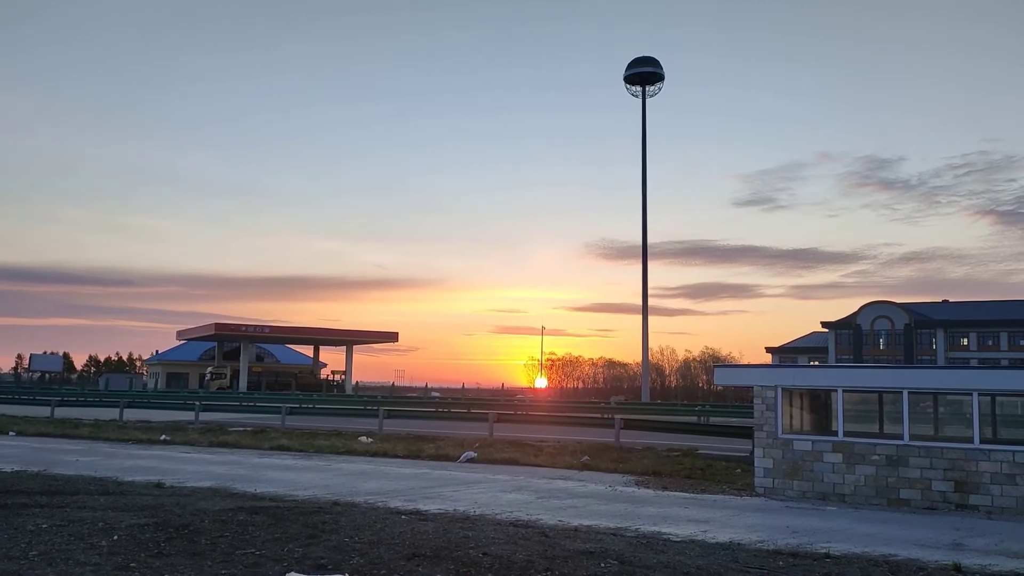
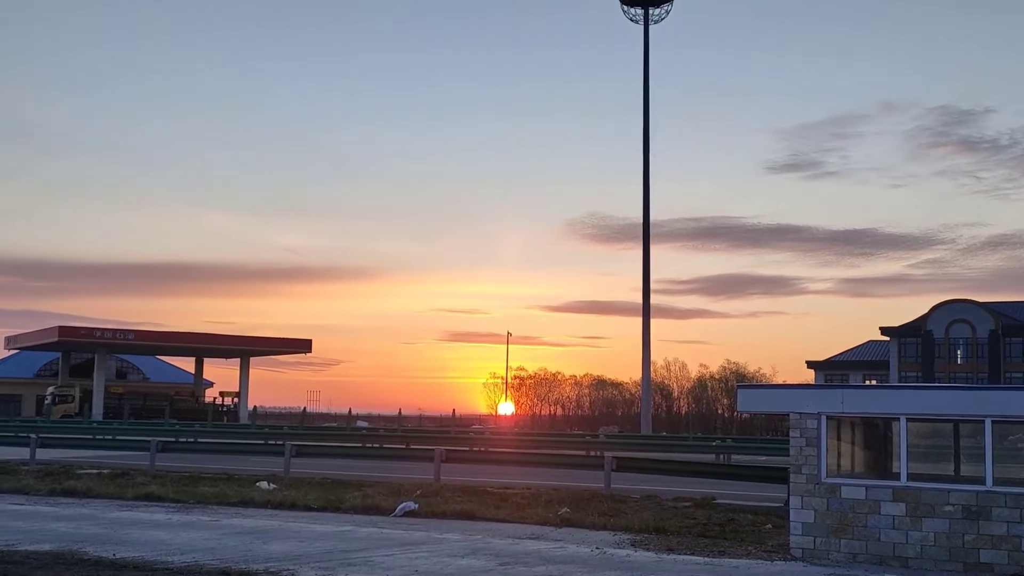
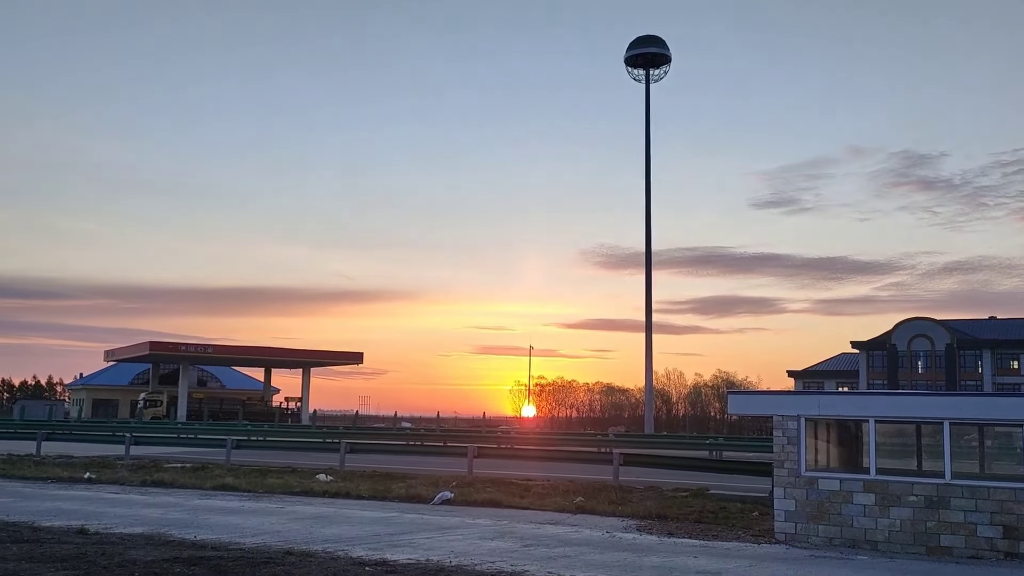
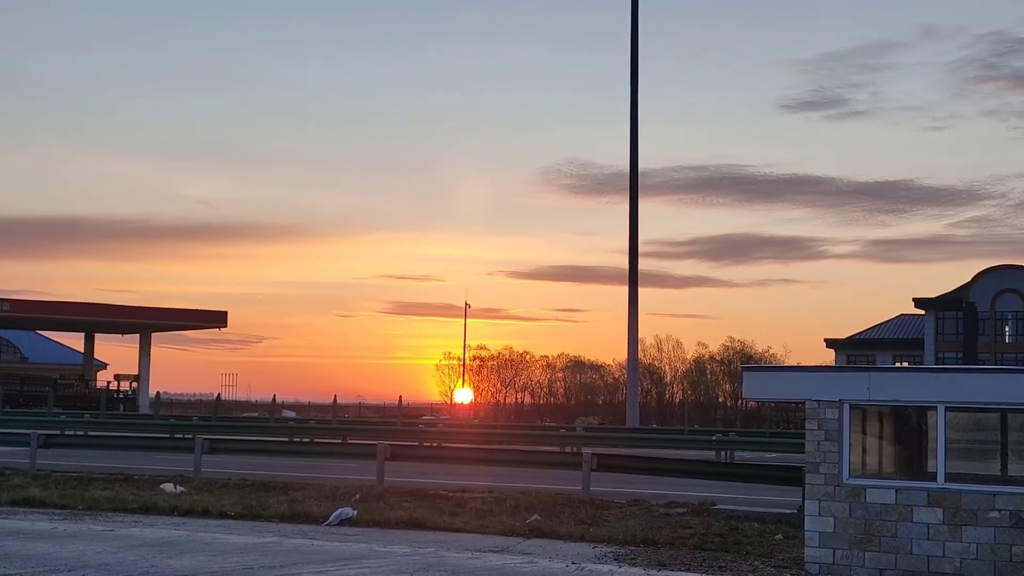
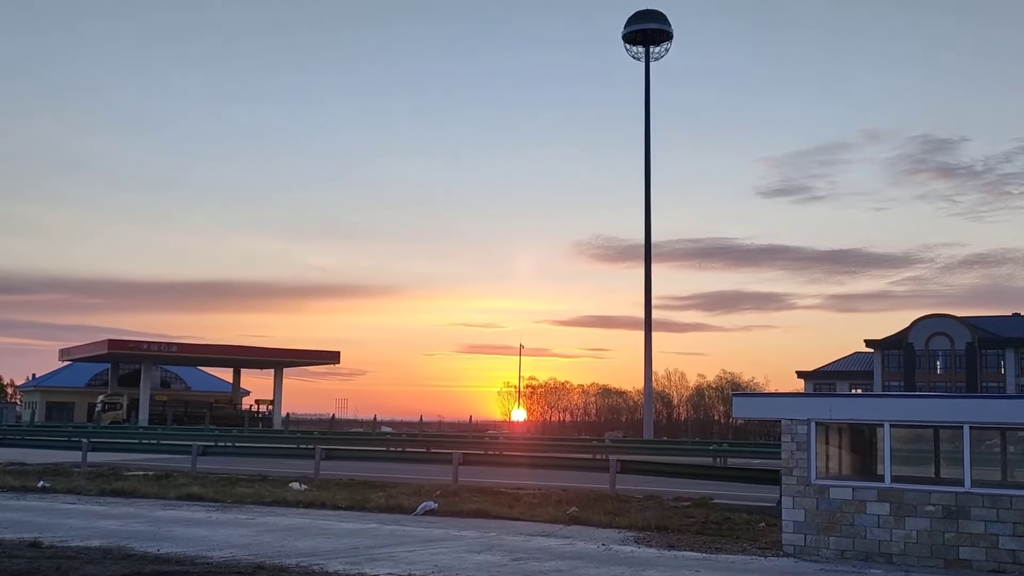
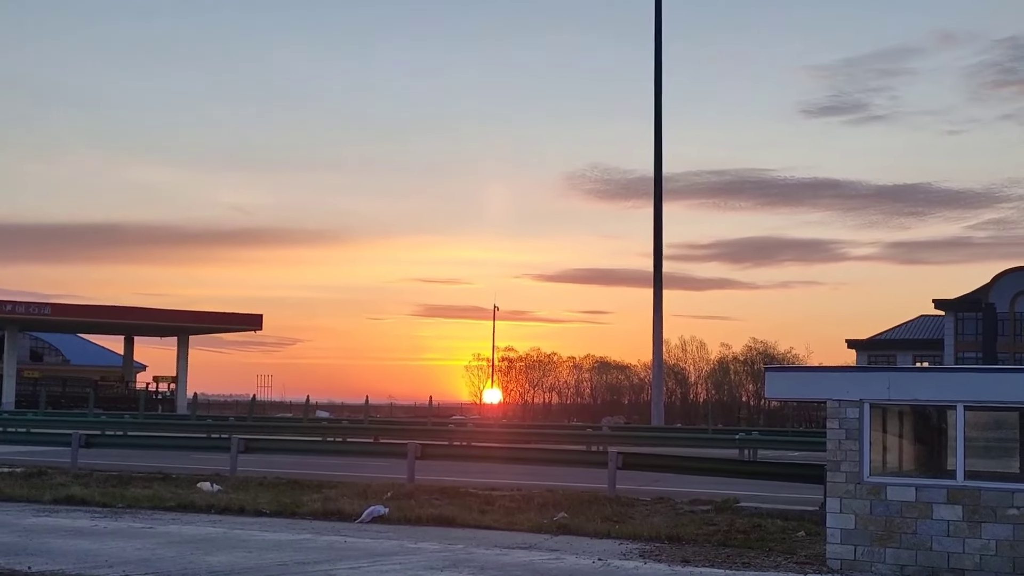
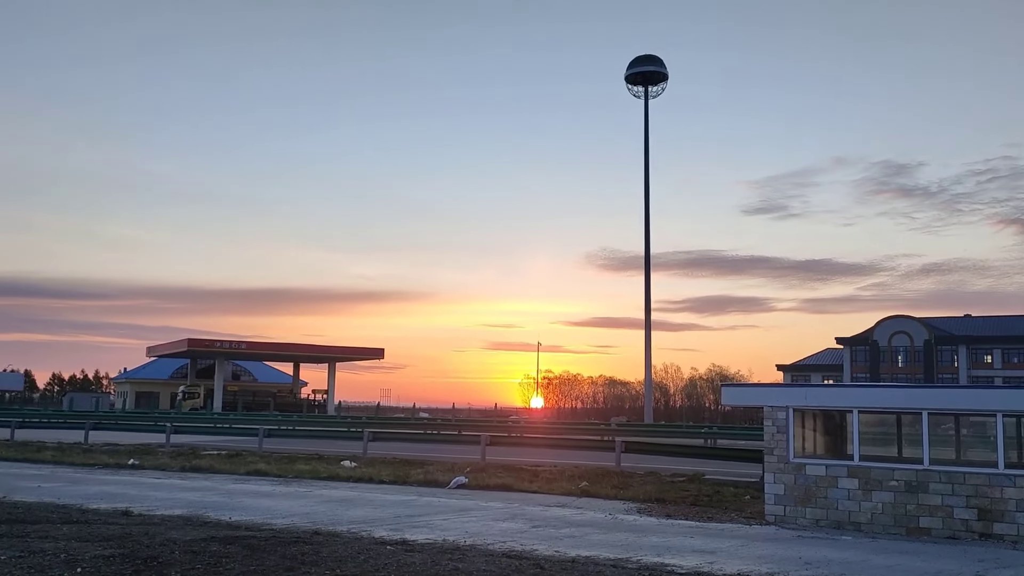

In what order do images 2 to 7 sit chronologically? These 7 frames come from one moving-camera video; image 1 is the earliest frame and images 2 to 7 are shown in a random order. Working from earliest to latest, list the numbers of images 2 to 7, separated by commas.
7, 3, 5, 2, 6, 4
